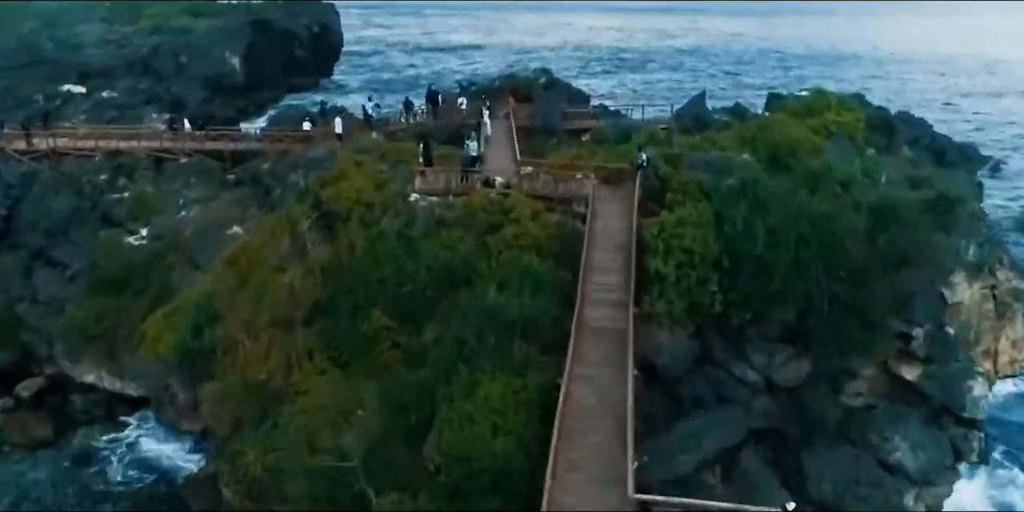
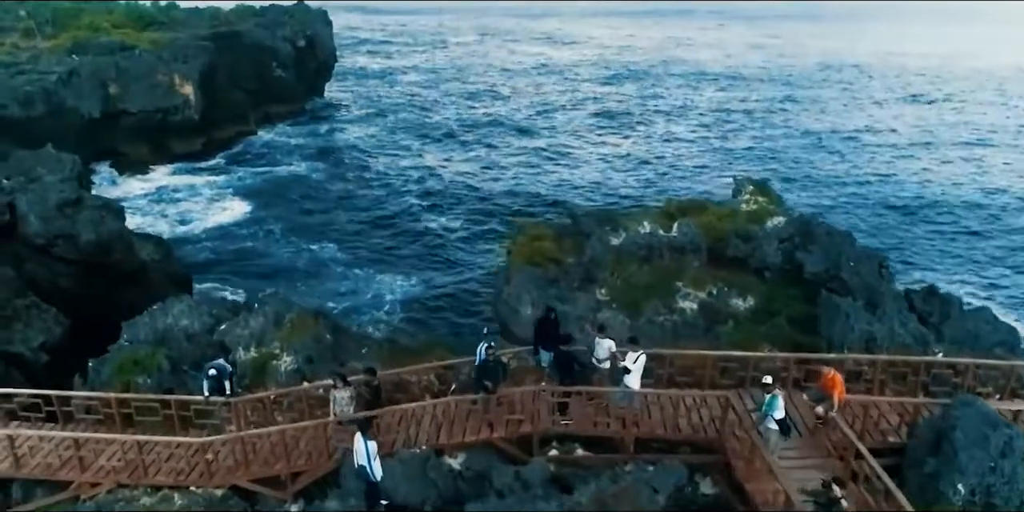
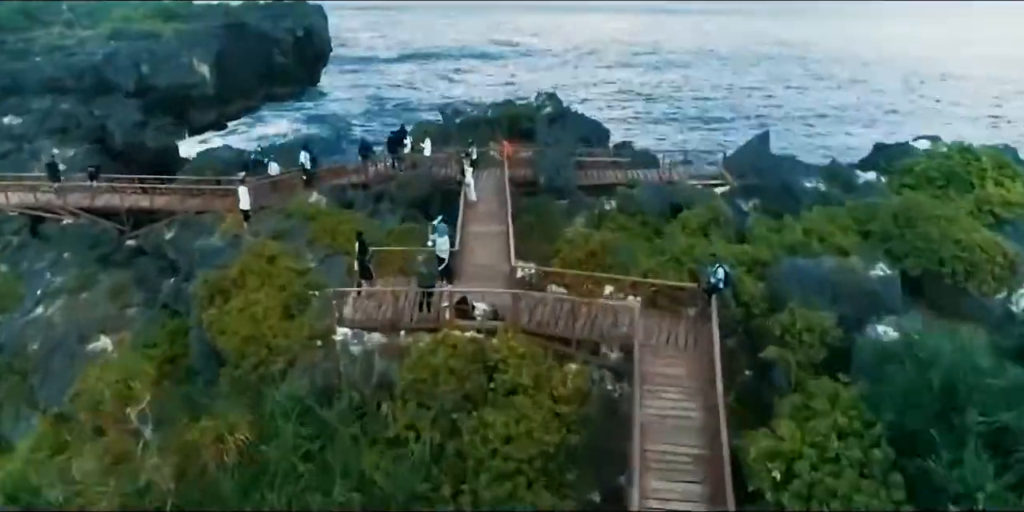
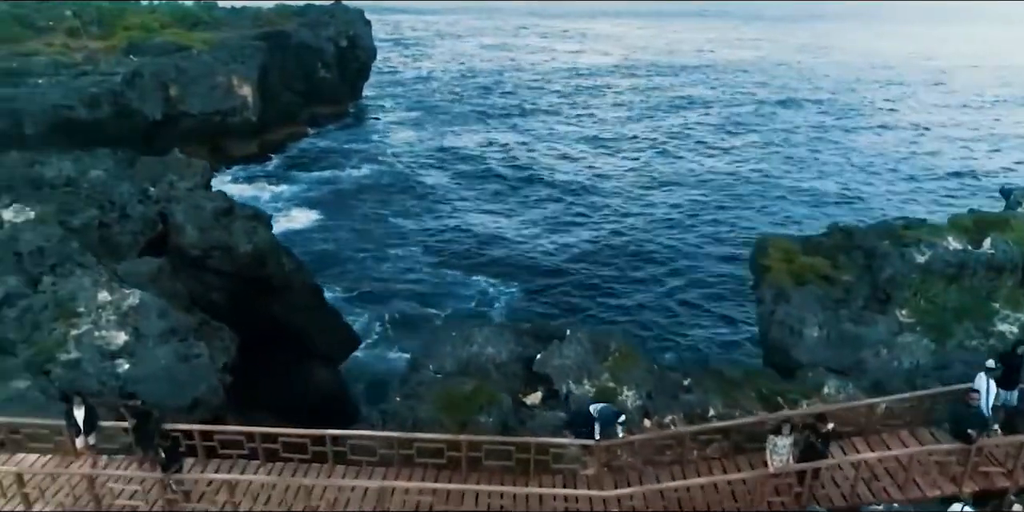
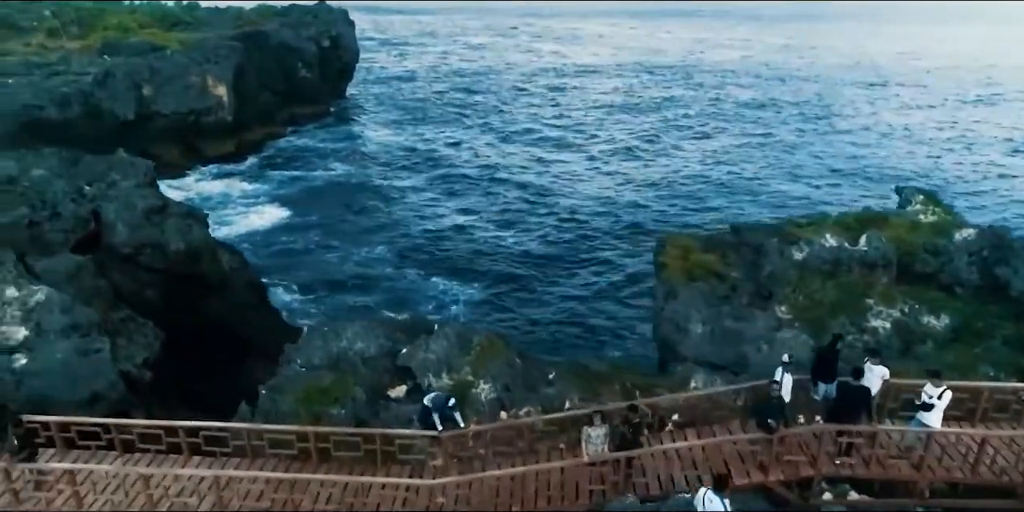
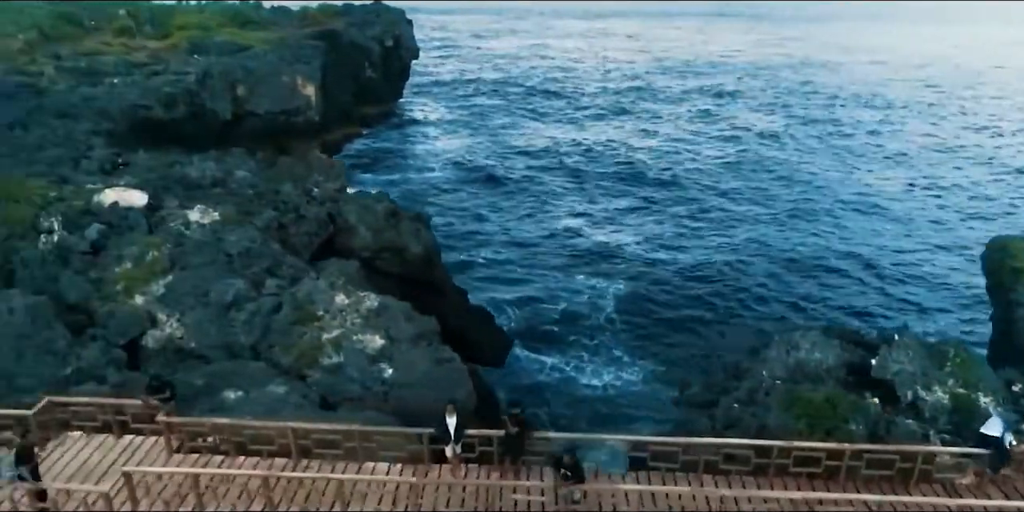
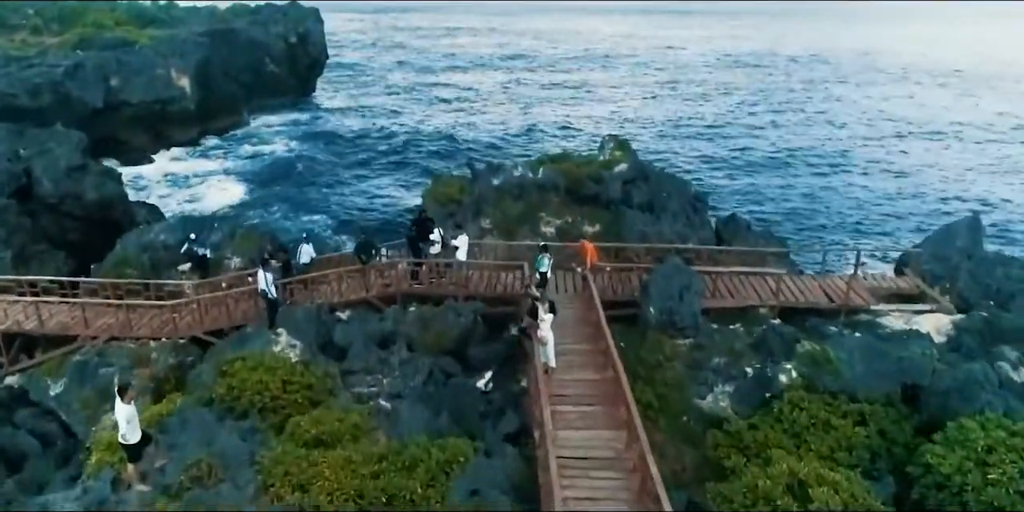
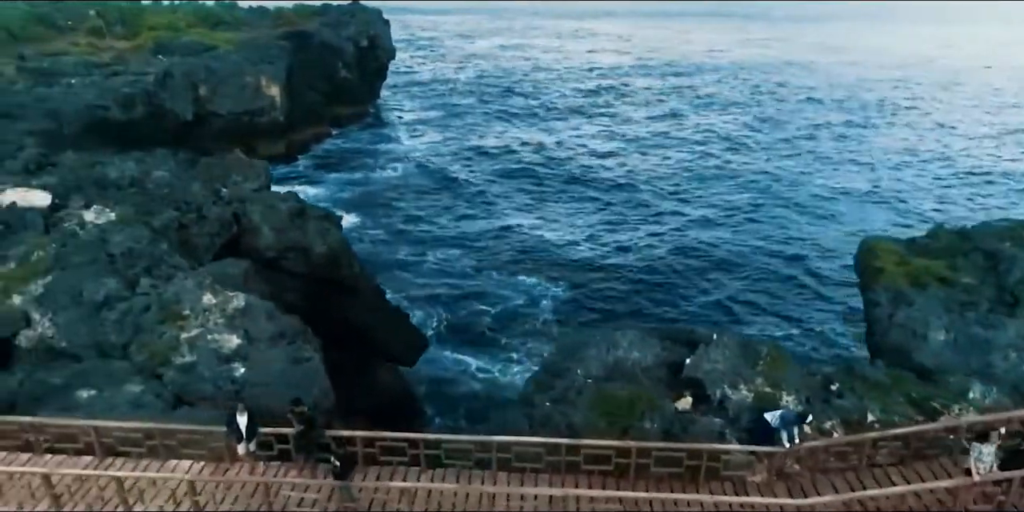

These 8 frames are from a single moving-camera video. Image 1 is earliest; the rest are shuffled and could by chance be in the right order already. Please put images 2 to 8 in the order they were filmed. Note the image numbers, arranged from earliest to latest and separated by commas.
3, 7, 2, 5, 4, 8, 6
